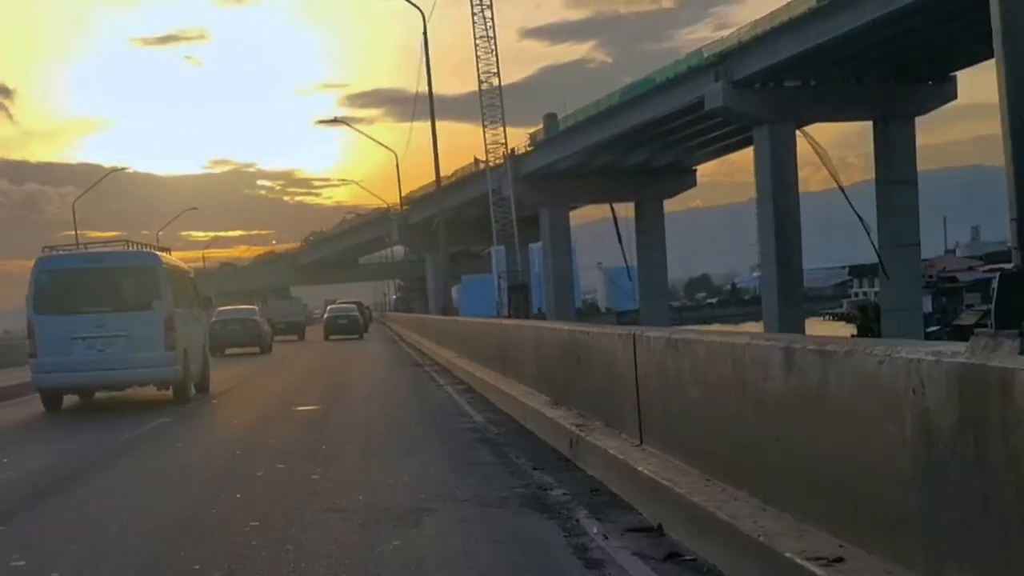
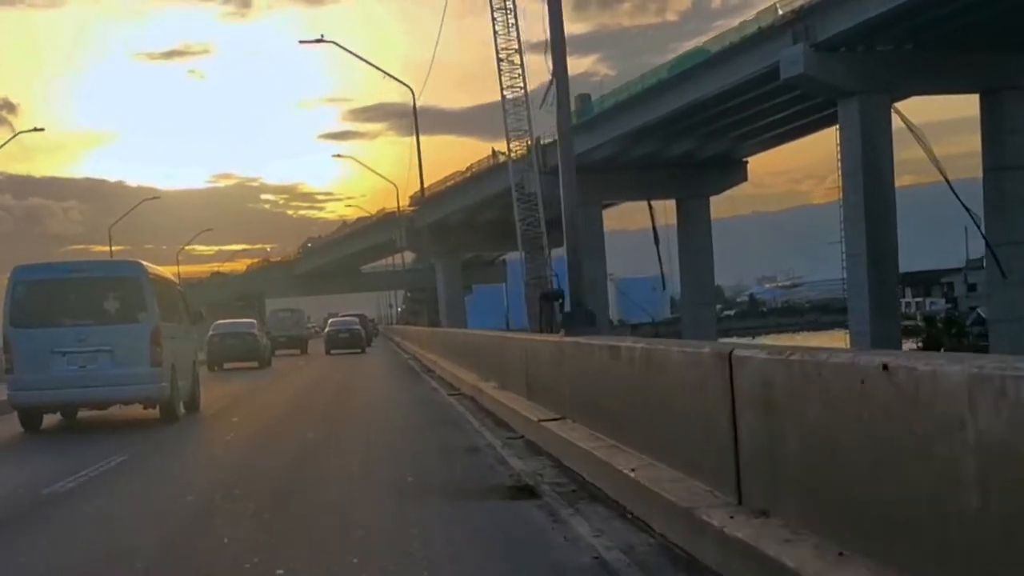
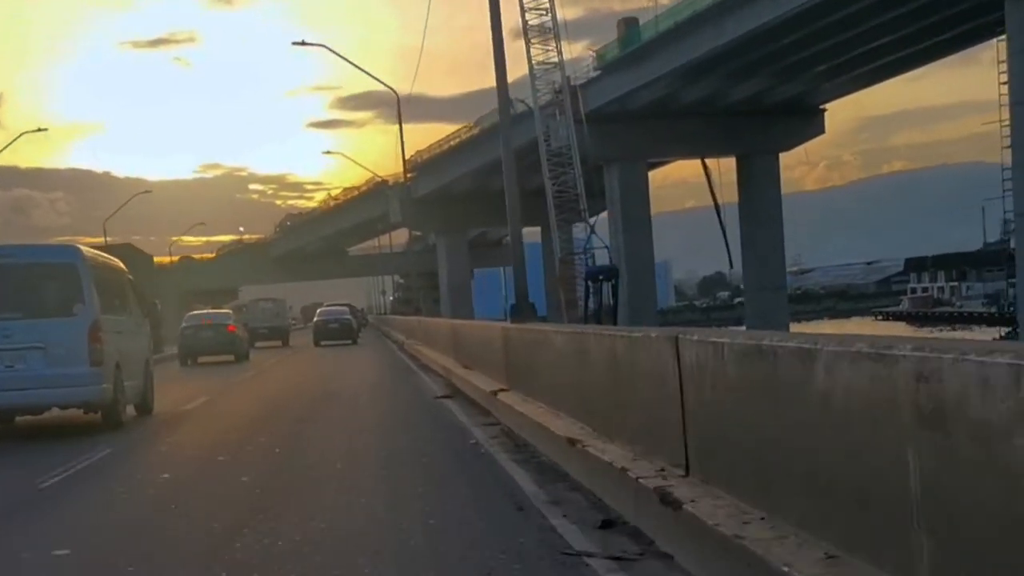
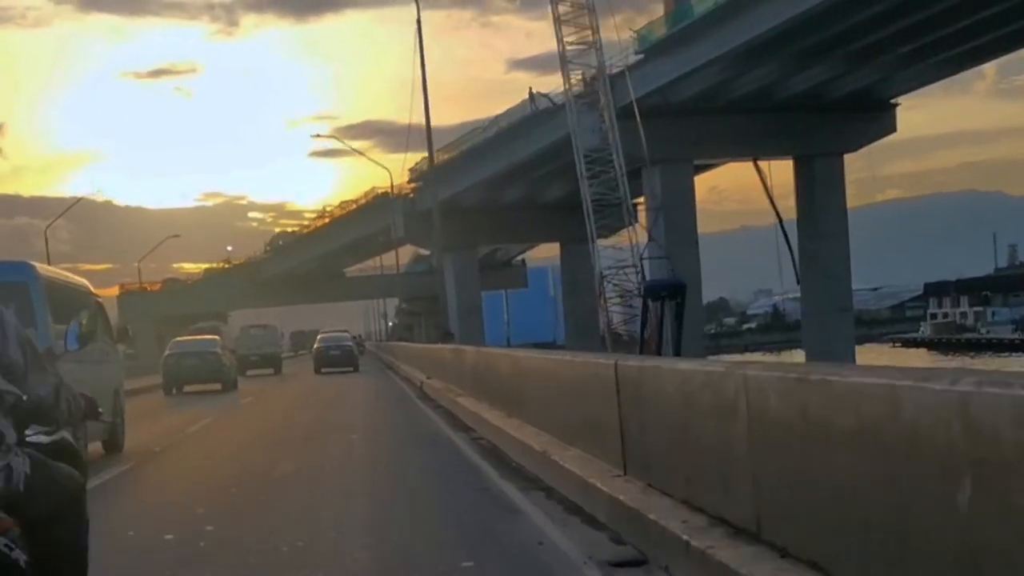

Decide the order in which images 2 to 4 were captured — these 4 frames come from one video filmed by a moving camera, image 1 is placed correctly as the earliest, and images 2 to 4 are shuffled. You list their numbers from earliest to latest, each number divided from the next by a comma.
2, 3, 4
